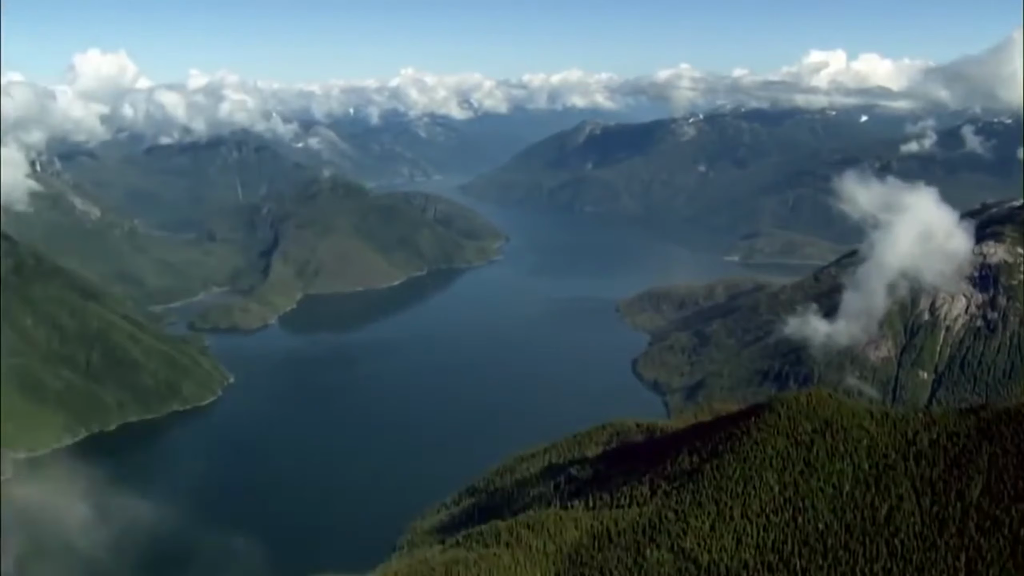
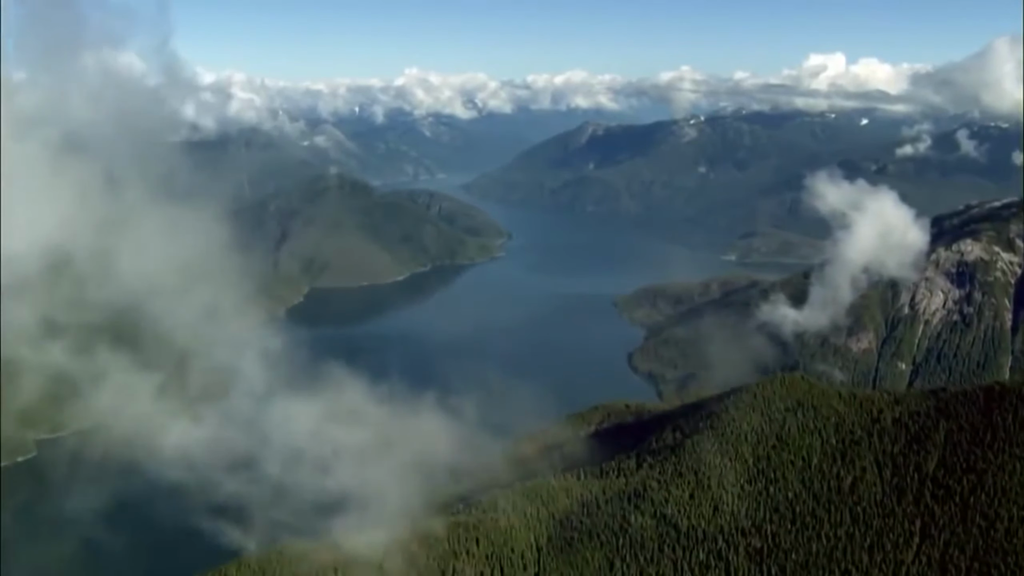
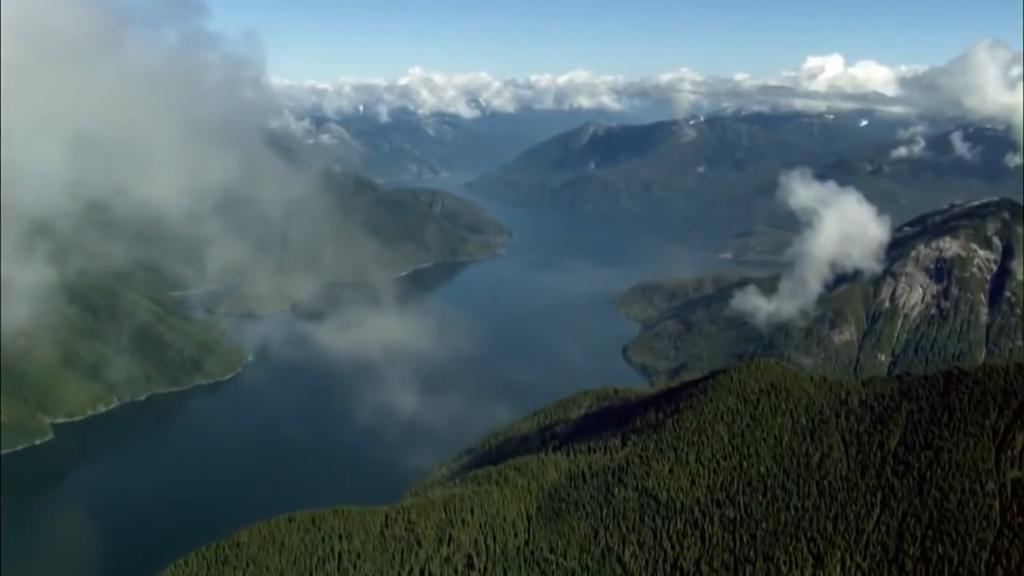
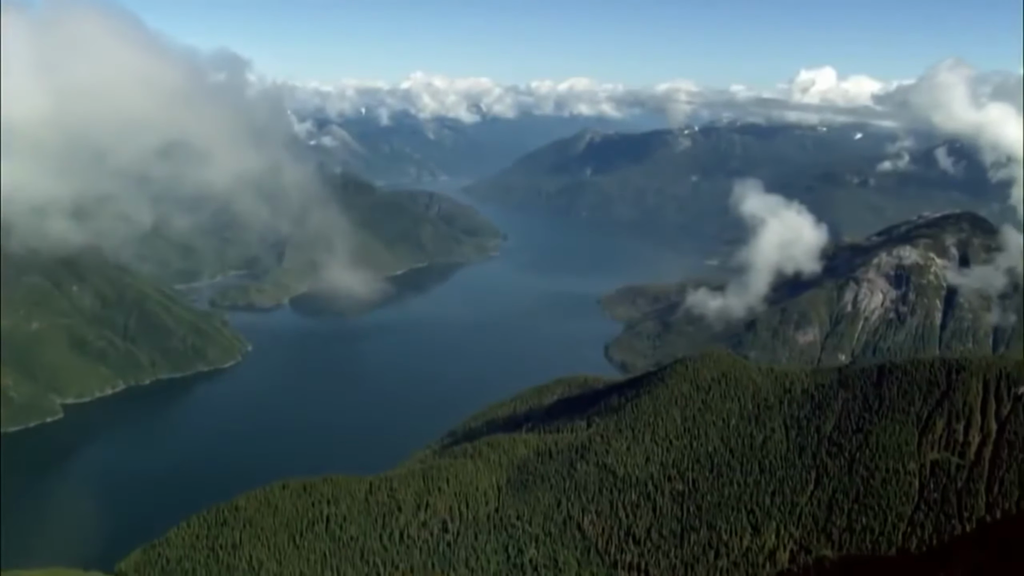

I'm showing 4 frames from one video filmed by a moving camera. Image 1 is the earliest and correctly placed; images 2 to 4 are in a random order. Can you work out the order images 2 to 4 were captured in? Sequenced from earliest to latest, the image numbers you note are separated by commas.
2, 3, 4
